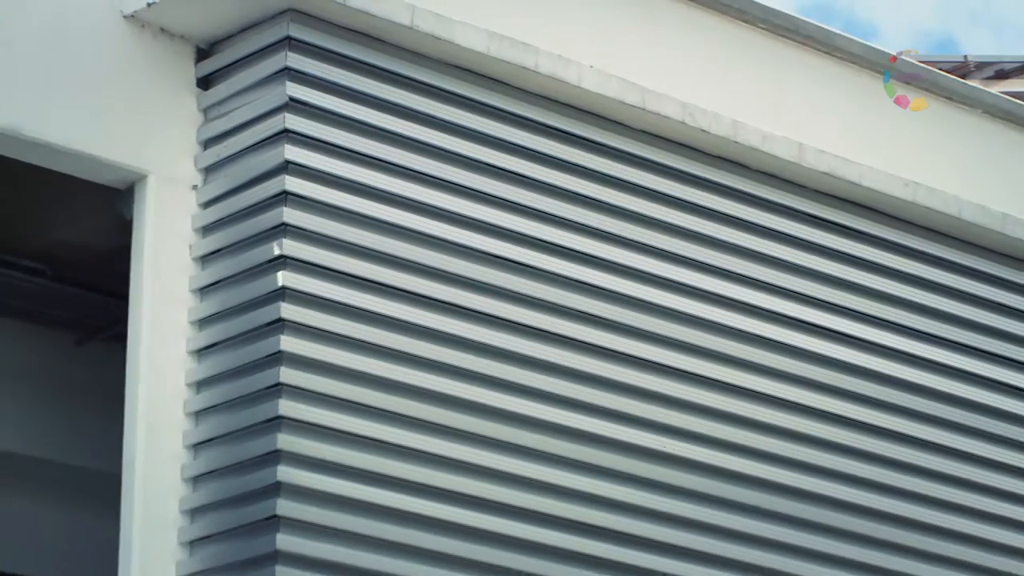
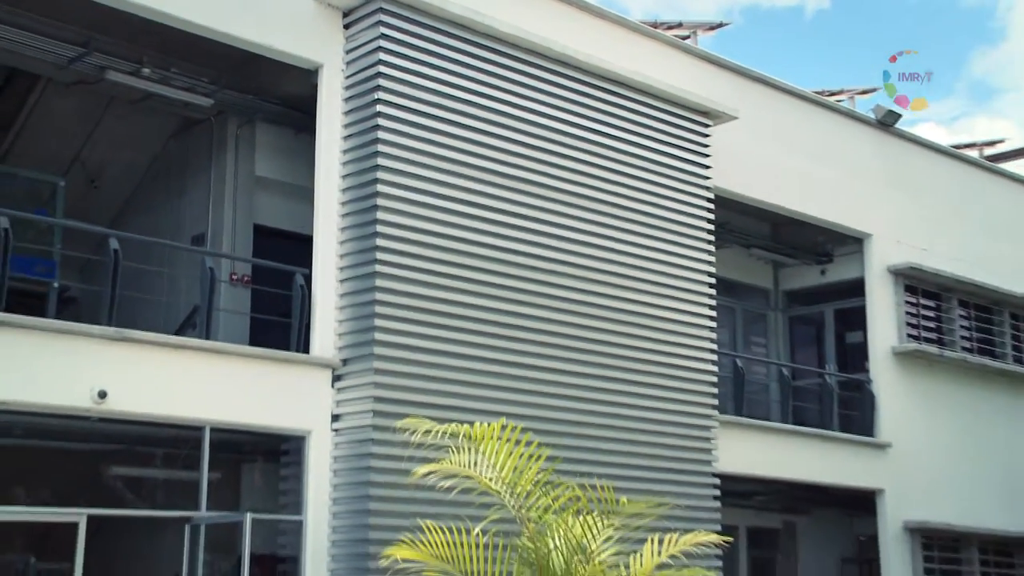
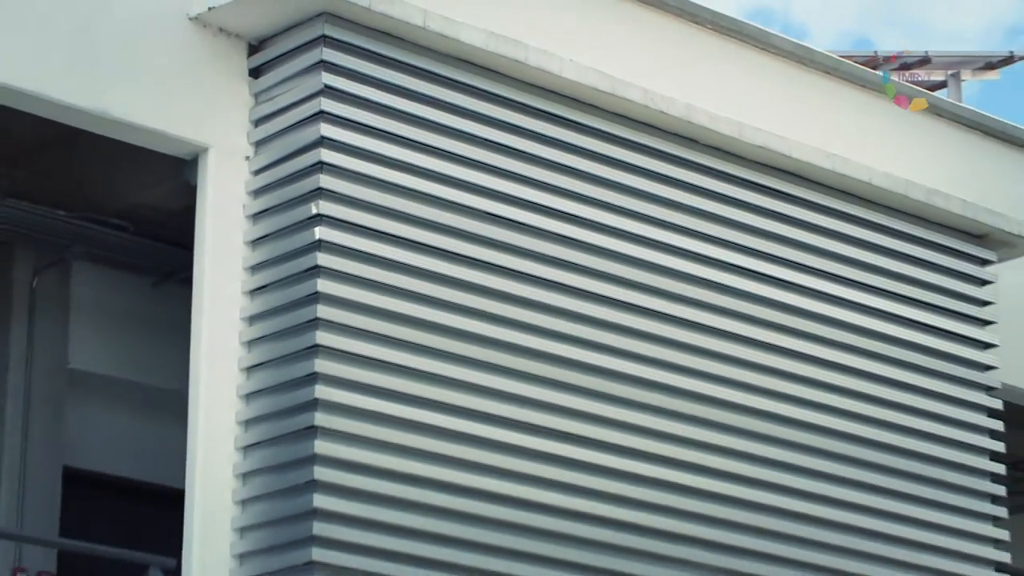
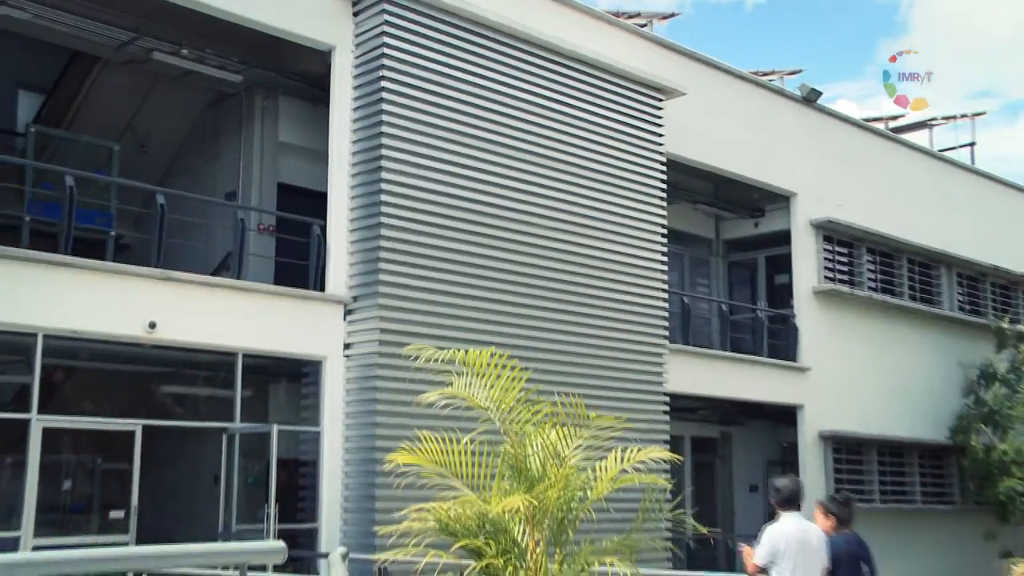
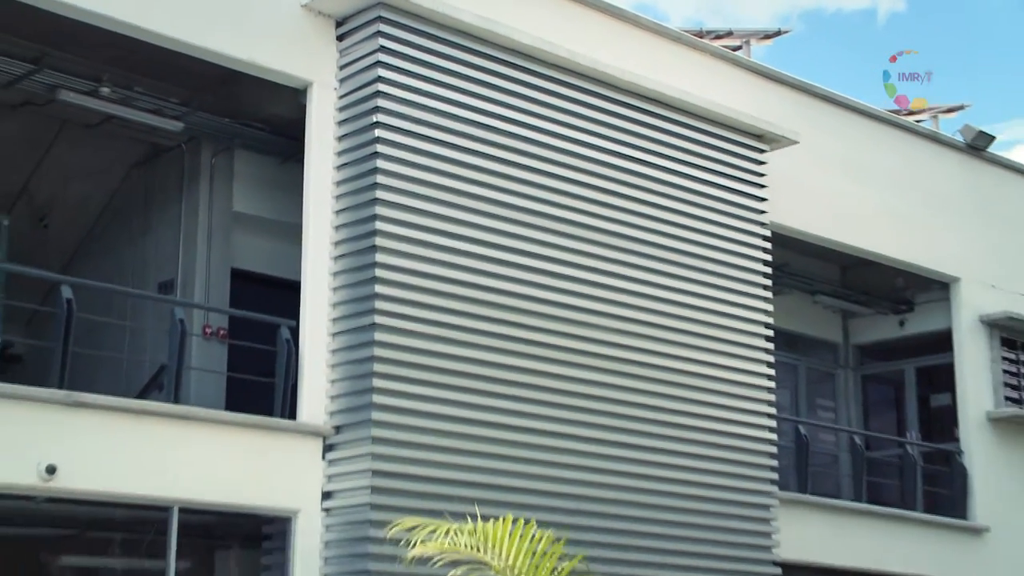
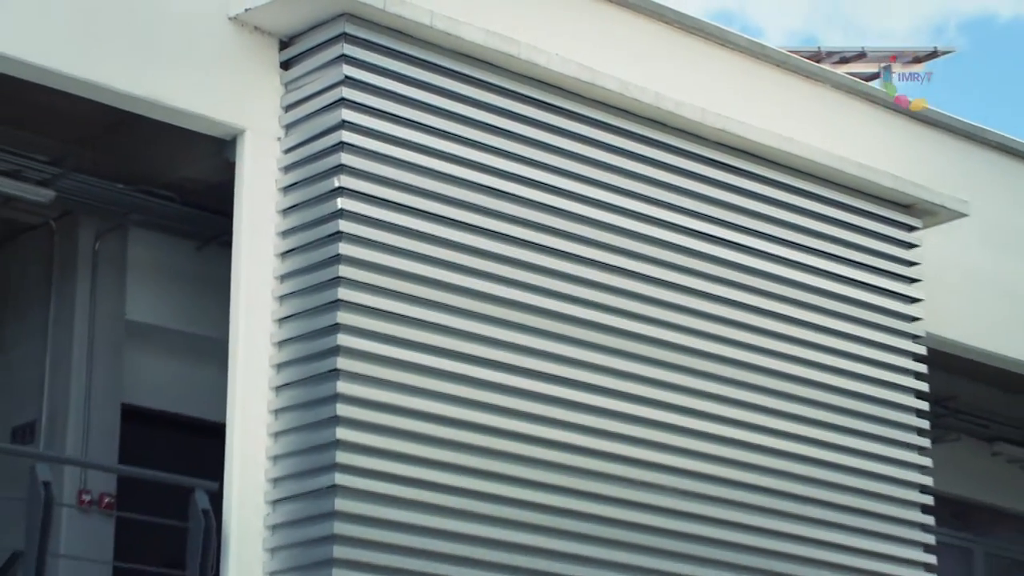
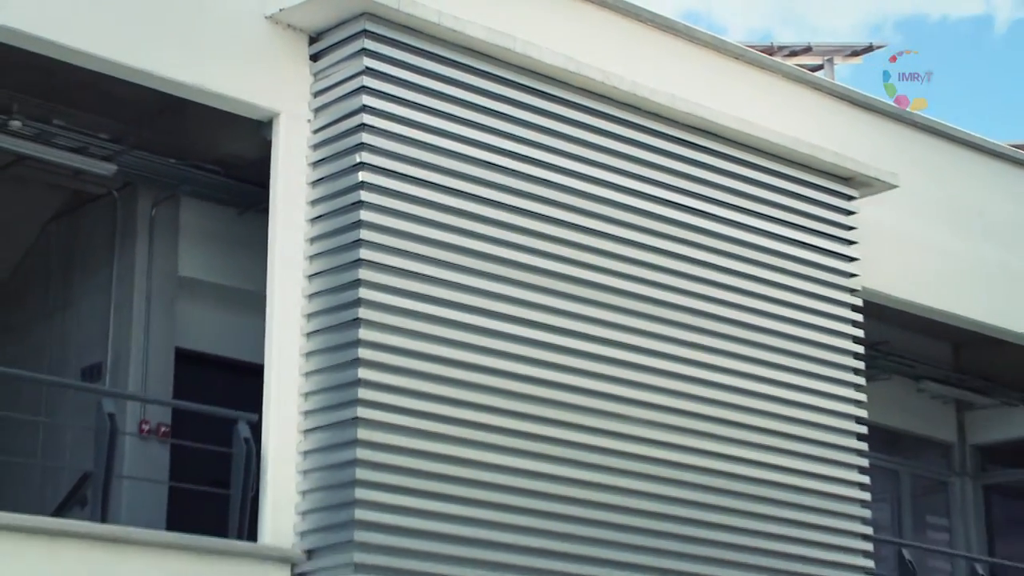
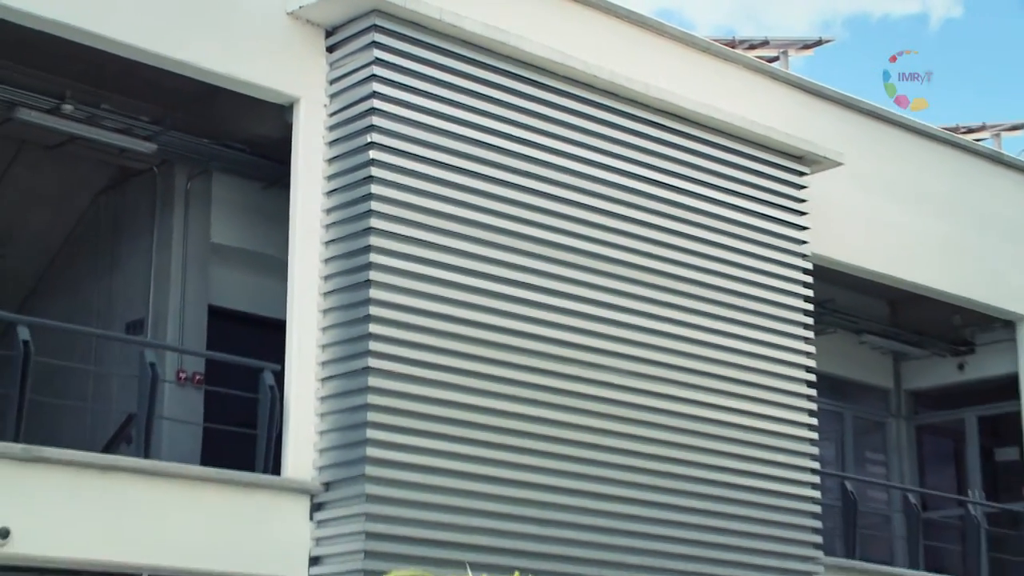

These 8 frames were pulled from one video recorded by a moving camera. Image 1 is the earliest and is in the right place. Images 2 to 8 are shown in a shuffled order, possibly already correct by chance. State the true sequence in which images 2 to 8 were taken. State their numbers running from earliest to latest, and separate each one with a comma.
3, 6, 7, 8, 5, 2, 4
